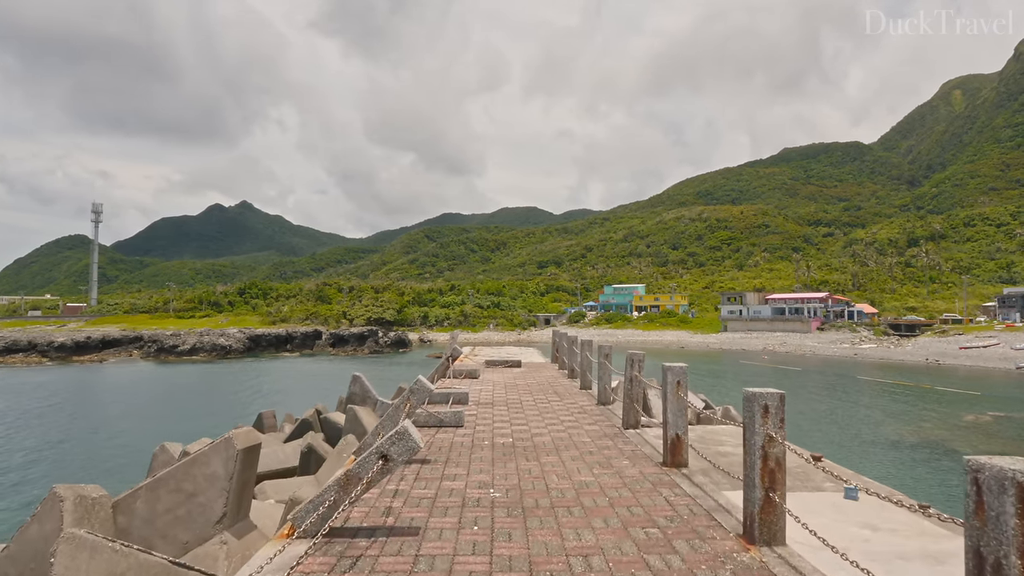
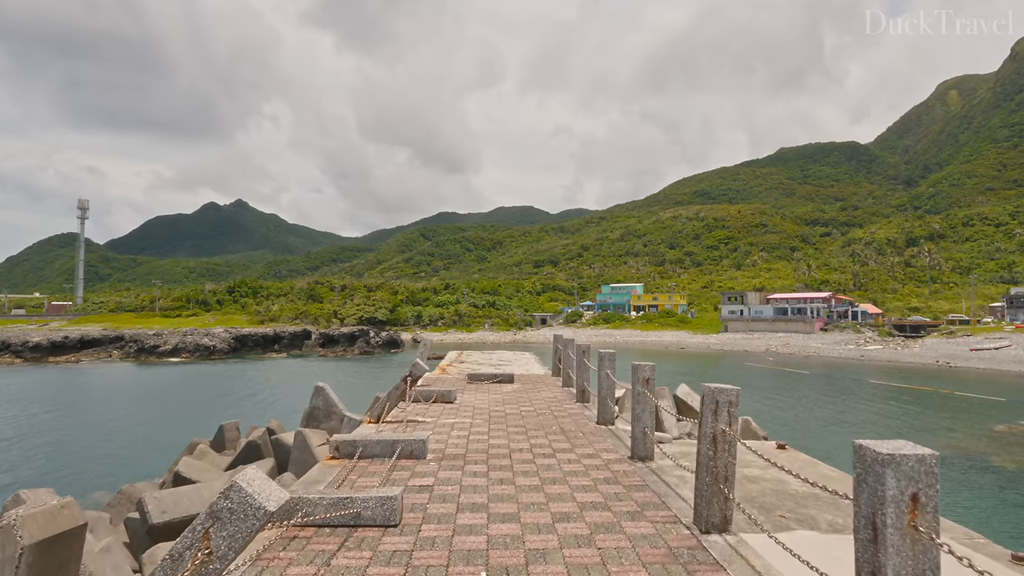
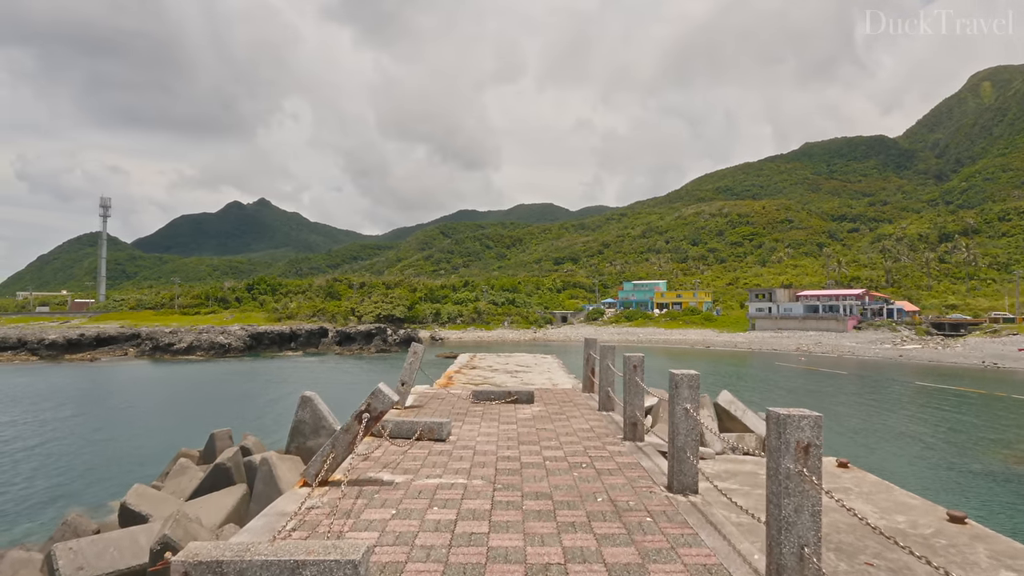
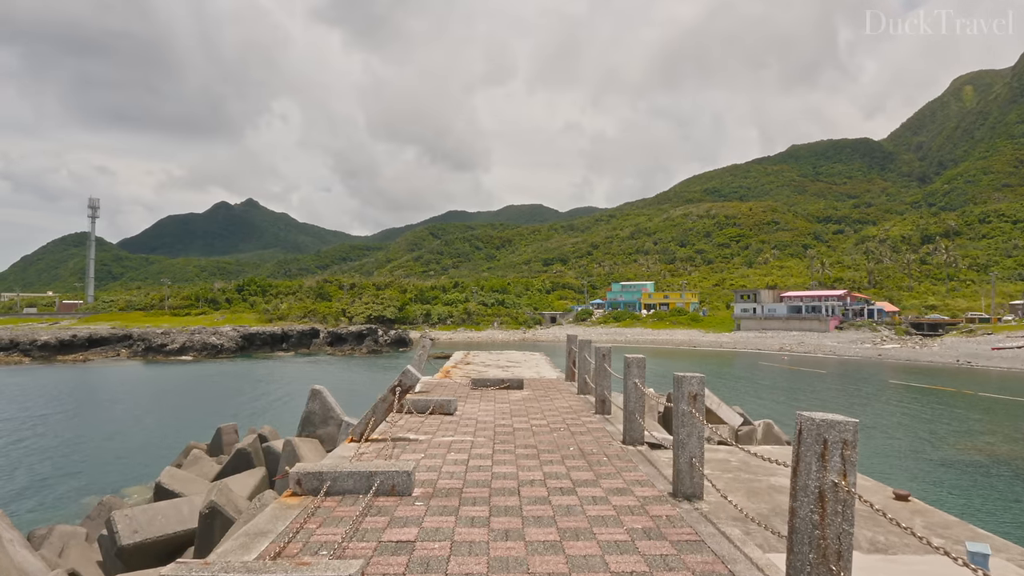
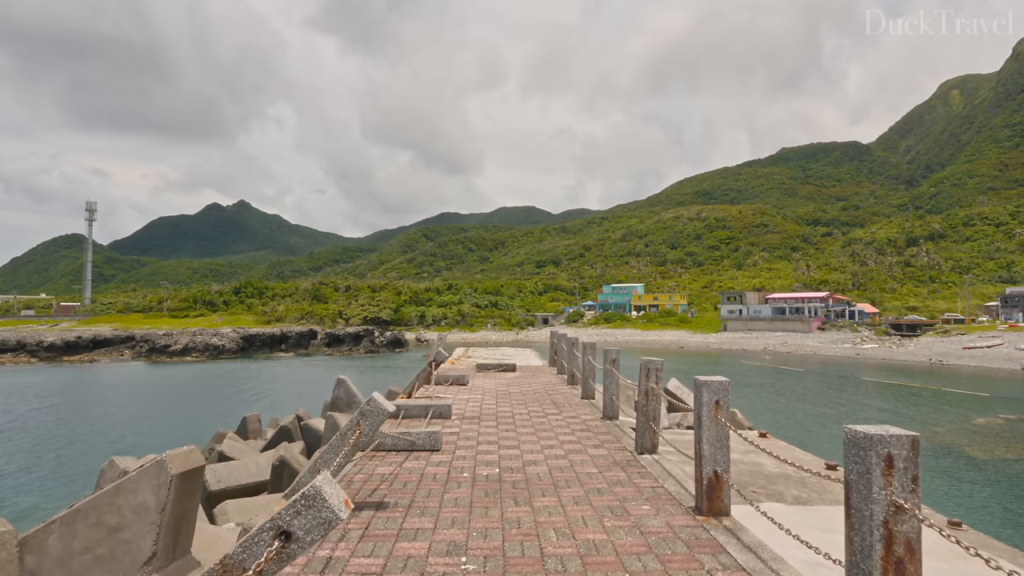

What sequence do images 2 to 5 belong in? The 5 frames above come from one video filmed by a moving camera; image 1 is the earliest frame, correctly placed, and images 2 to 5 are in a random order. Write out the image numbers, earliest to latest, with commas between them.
5, 2, 4, 3
